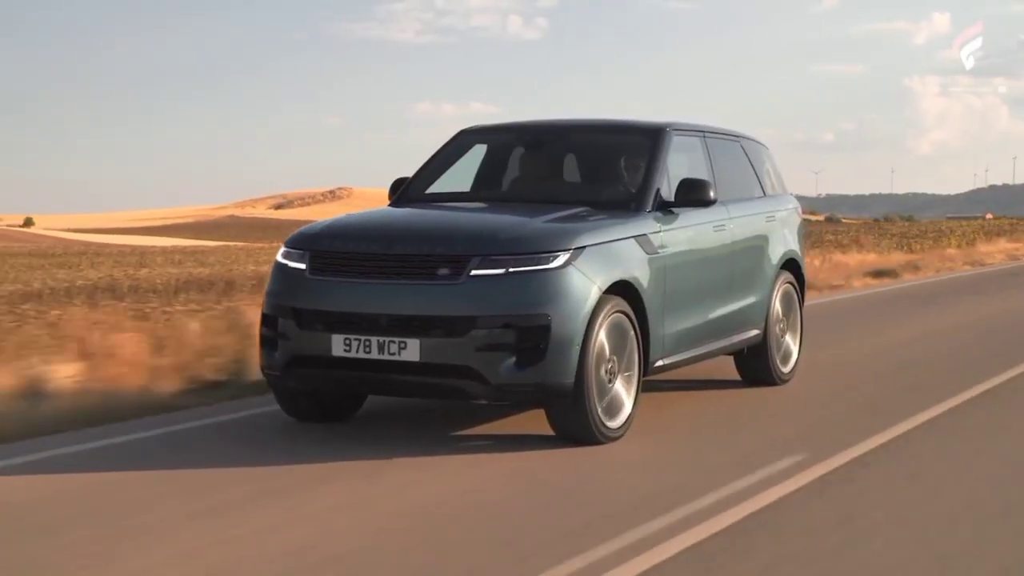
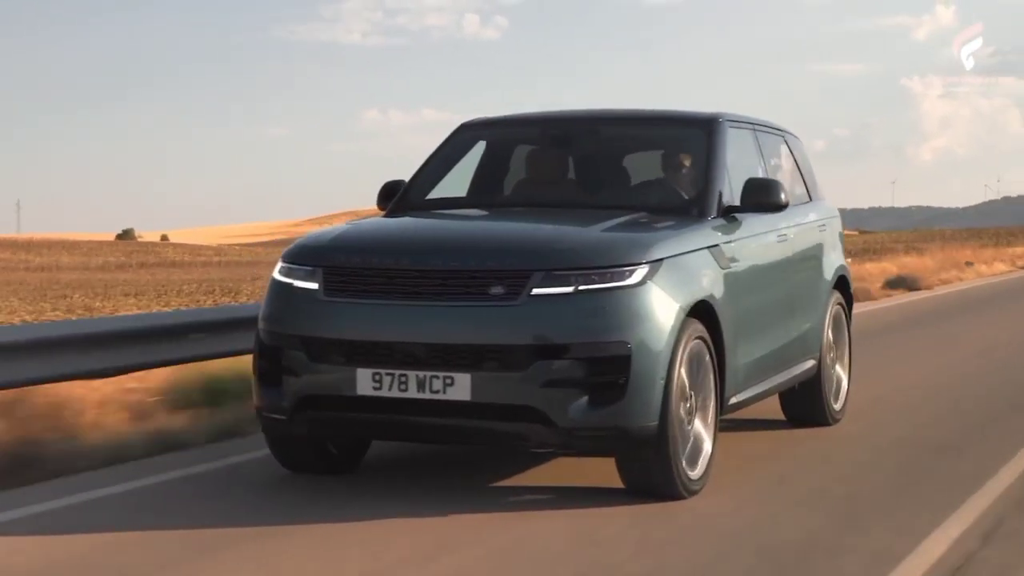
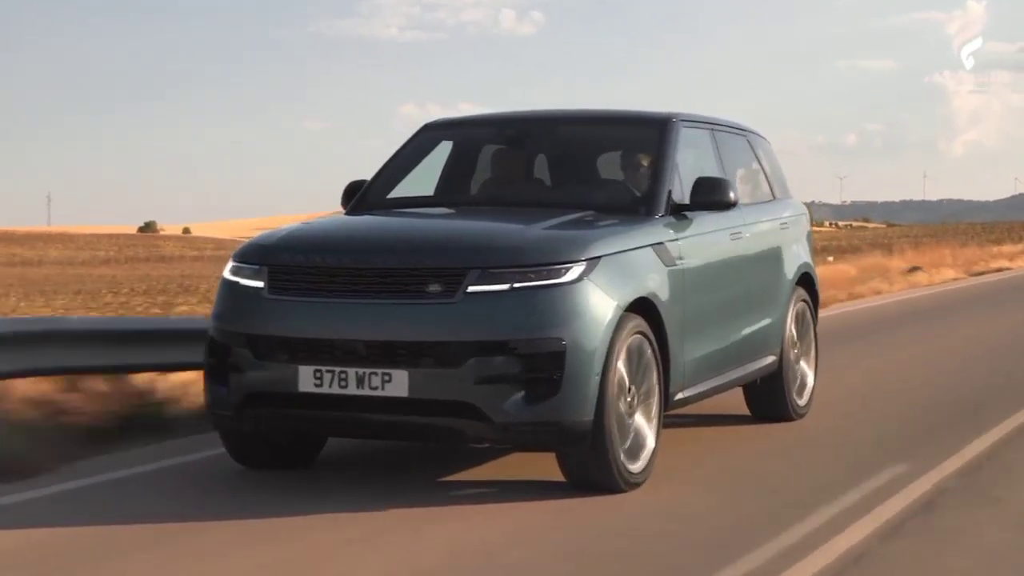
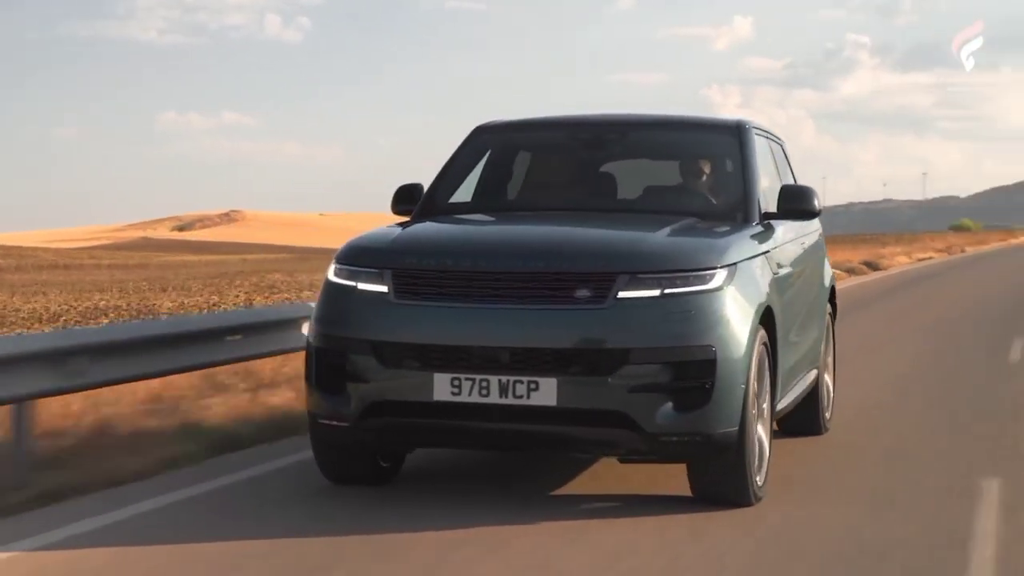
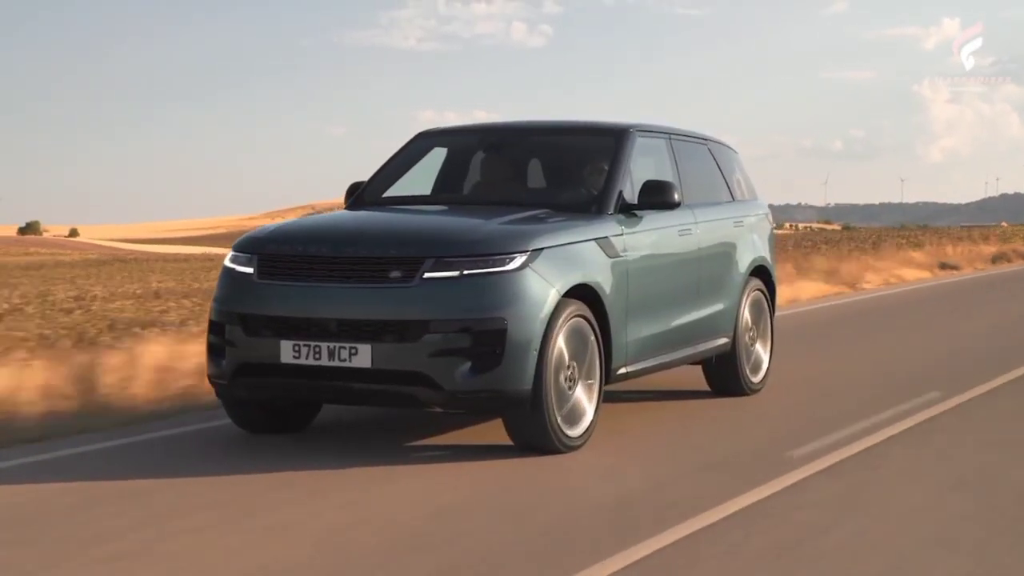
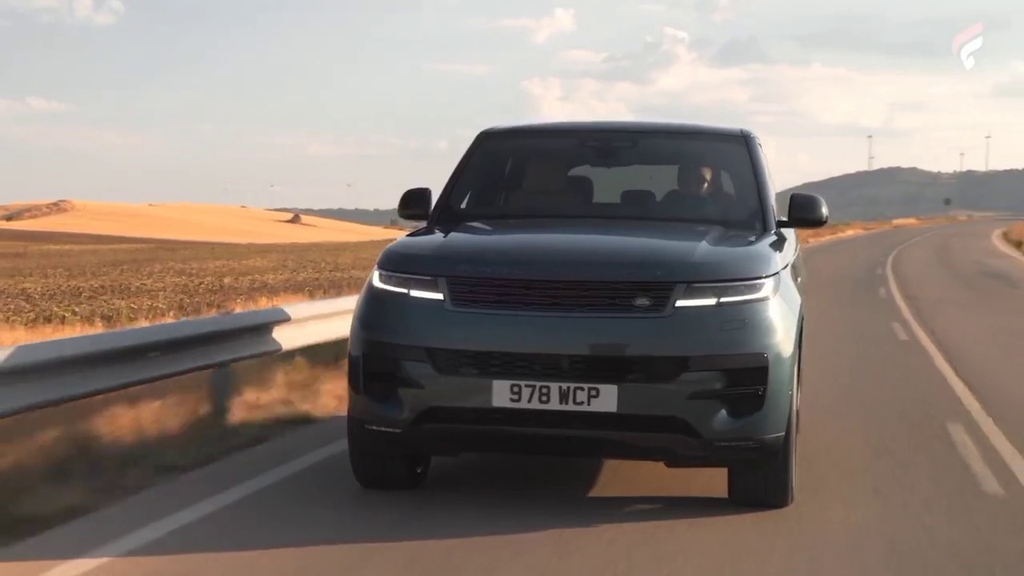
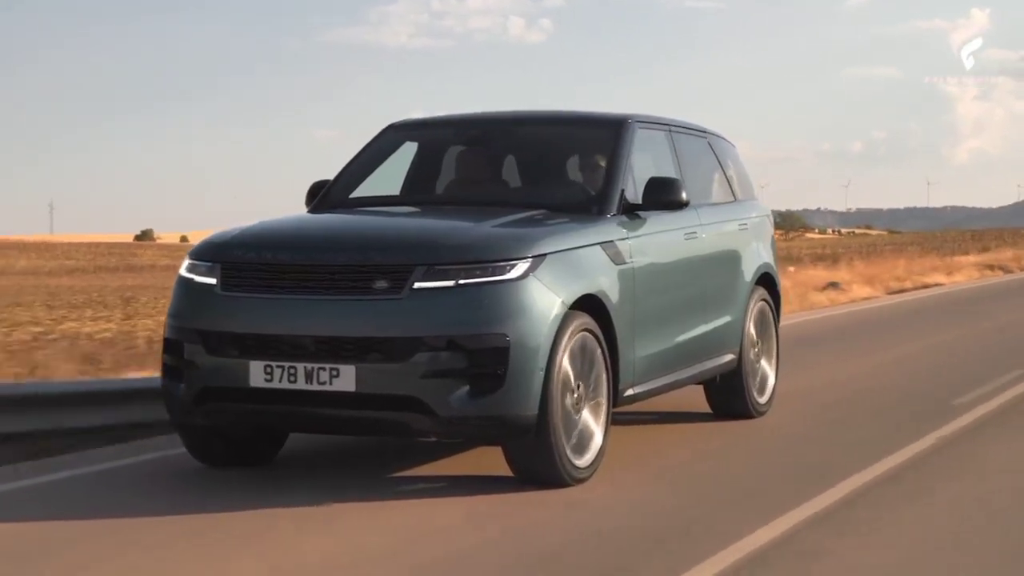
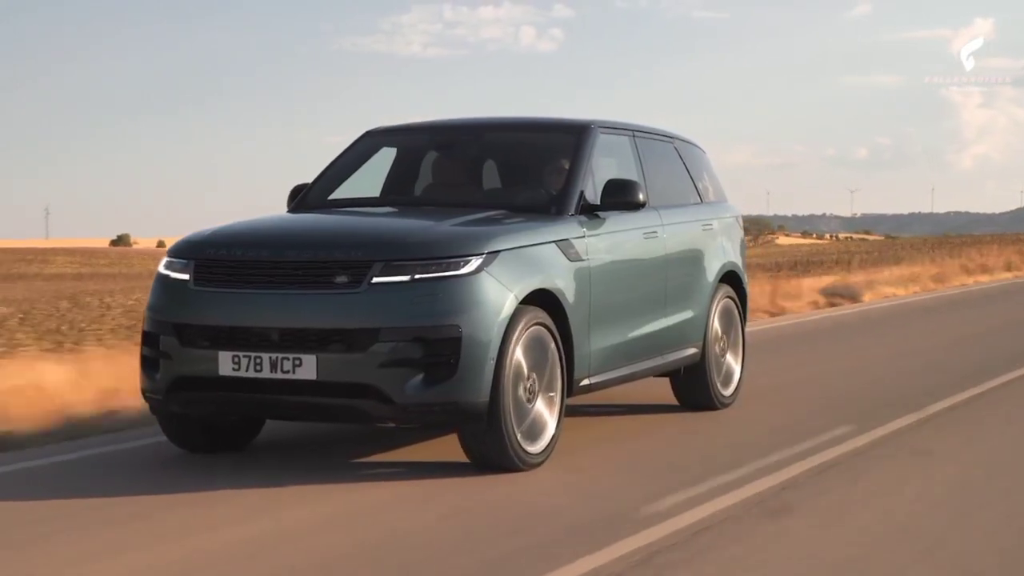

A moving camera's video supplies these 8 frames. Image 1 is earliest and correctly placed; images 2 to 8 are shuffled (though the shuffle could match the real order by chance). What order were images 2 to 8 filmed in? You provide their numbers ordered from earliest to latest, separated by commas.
5, 8, 7, 3, 2, 4, 6
